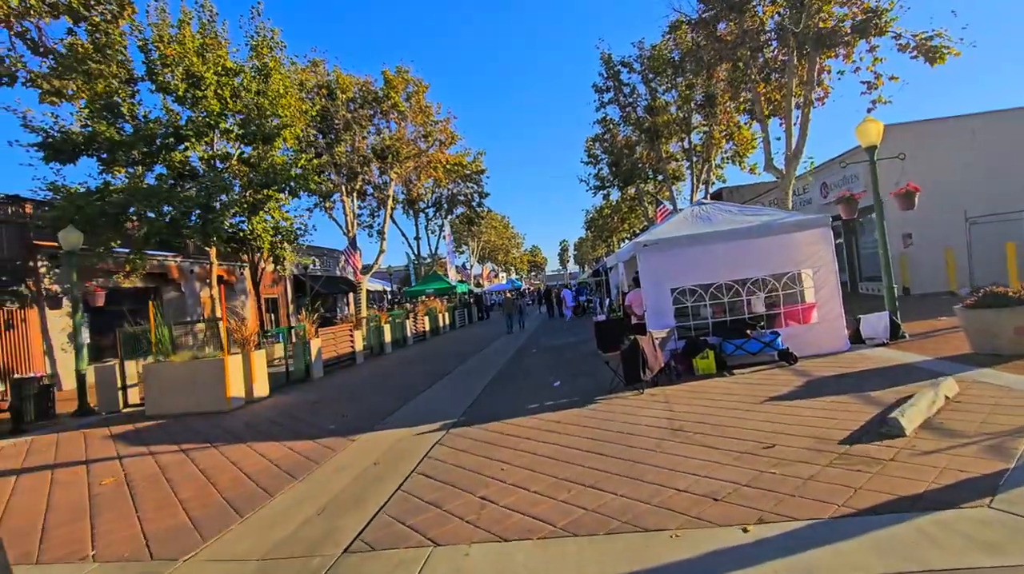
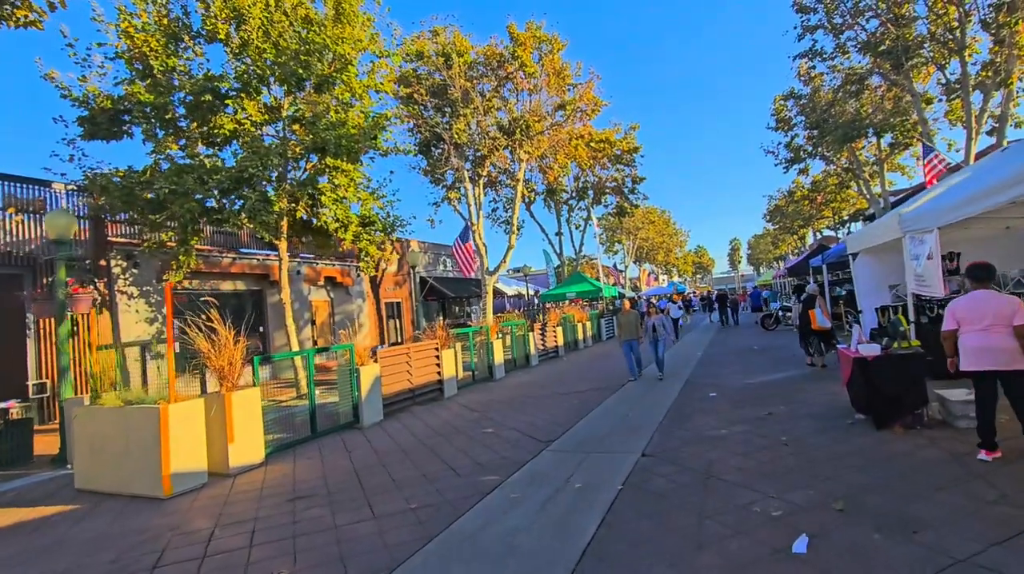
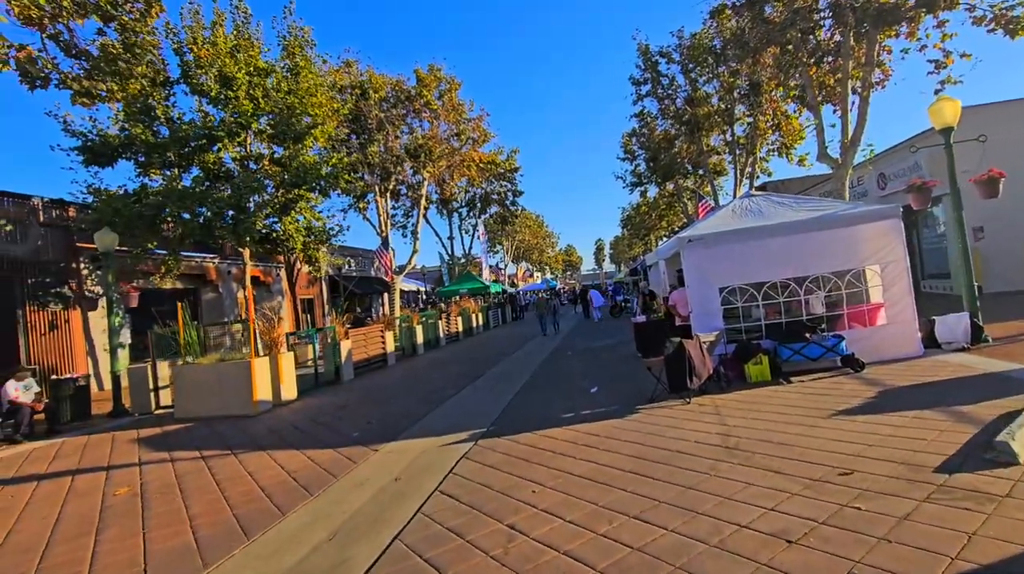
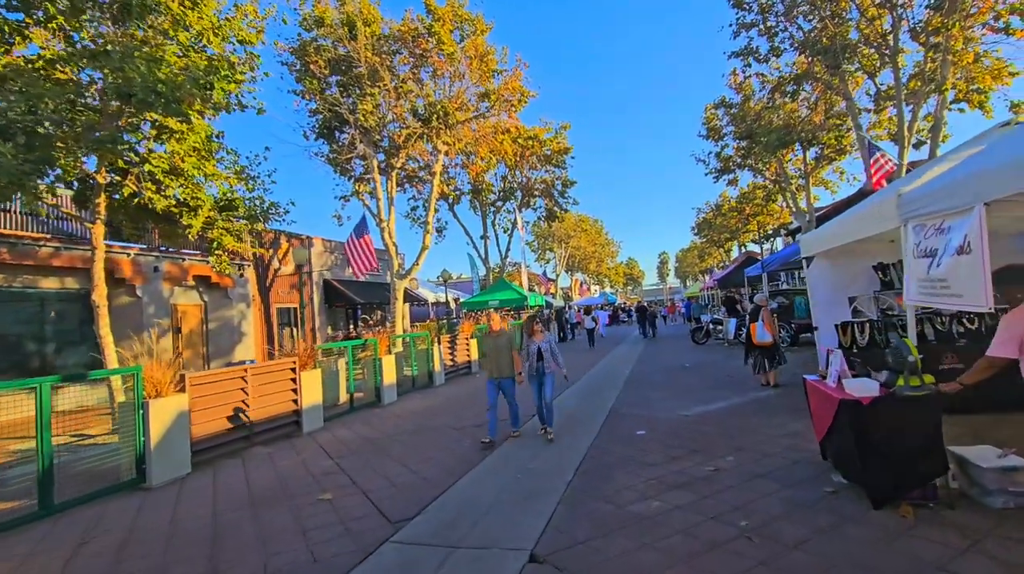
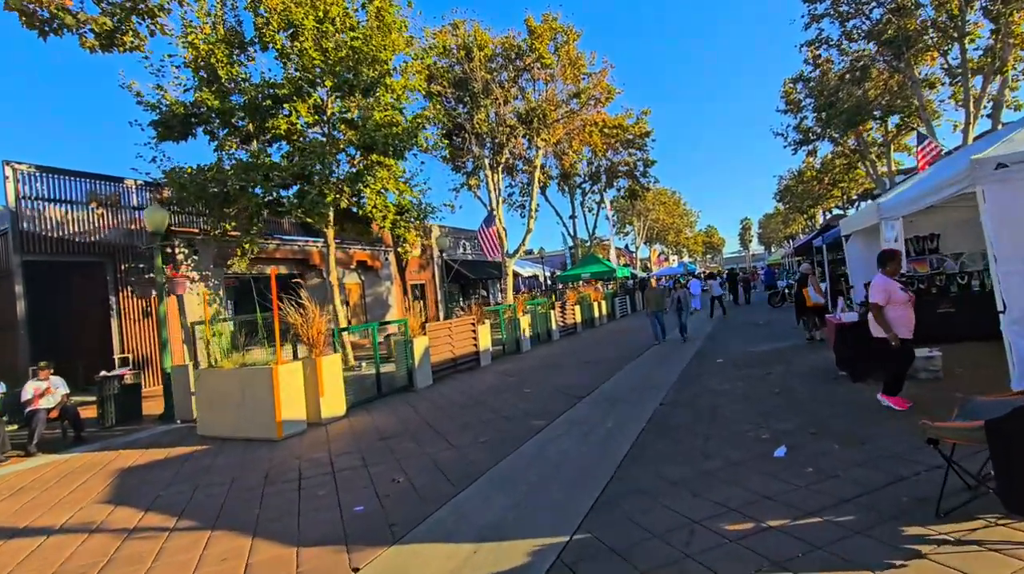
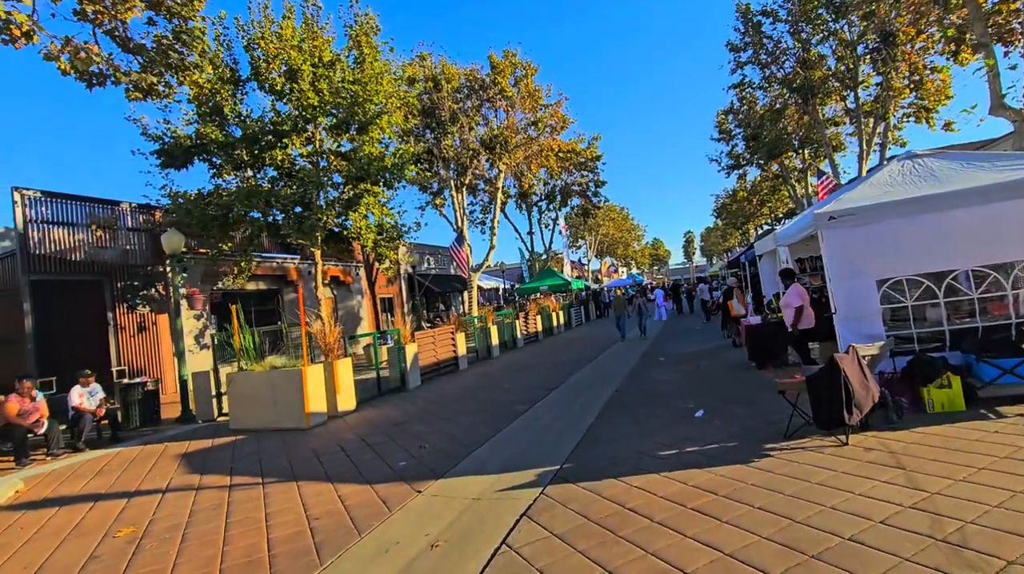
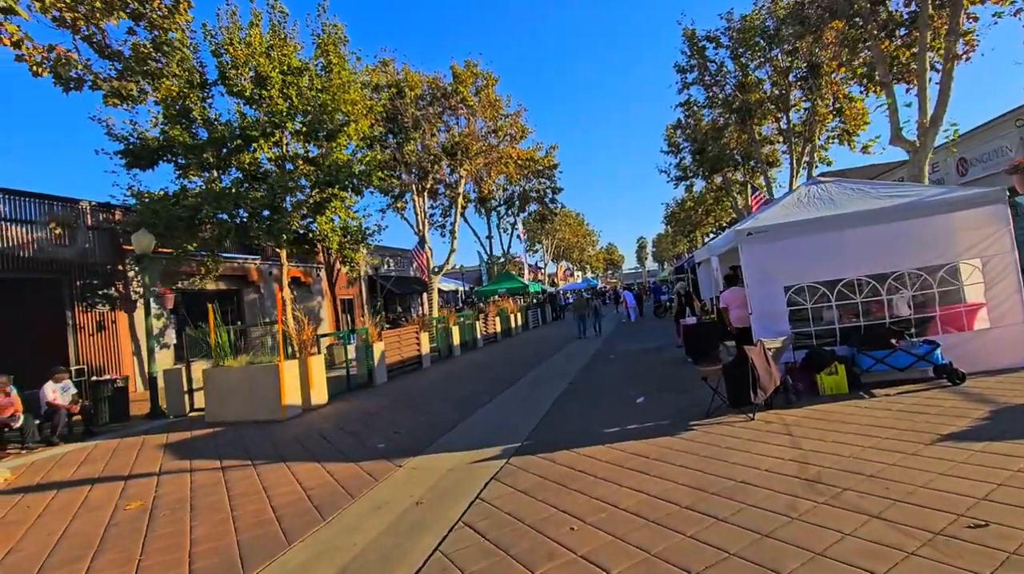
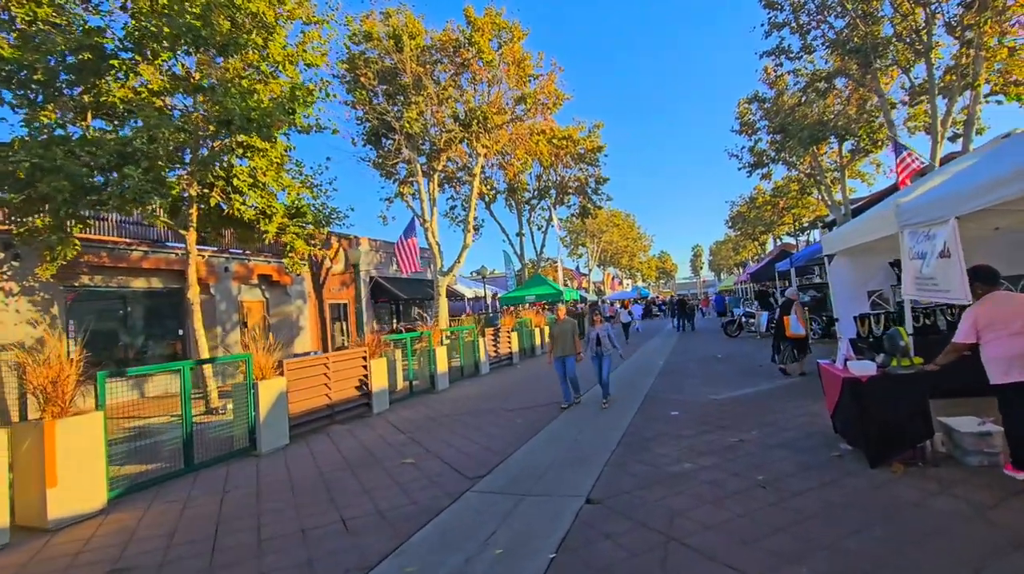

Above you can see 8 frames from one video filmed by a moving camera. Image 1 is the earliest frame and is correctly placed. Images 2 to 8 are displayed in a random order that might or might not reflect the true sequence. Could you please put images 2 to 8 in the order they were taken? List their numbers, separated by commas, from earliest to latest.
3, 7, 6, 5, 2, 8, 4
